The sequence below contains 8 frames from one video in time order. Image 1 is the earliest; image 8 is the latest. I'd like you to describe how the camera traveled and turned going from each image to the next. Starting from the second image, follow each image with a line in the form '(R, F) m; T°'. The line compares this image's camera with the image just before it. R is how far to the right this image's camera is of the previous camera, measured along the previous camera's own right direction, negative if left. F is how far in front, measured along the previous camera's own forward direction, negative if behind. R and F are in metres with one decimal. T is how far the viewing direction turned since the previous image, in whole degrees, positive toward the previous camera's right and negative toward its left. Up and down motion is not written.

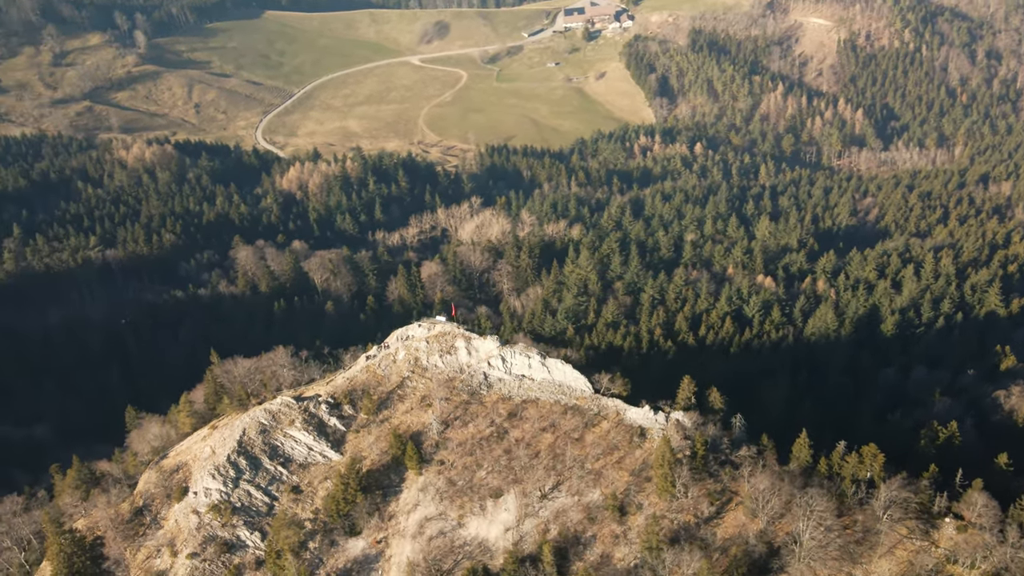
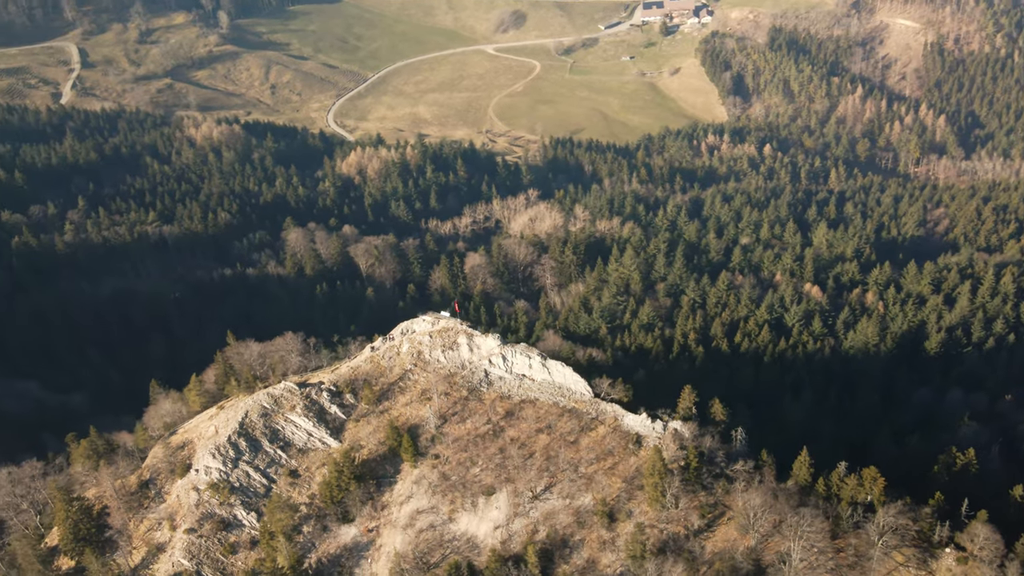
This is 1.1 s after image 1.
(+4.3, +0.1) m; -4°
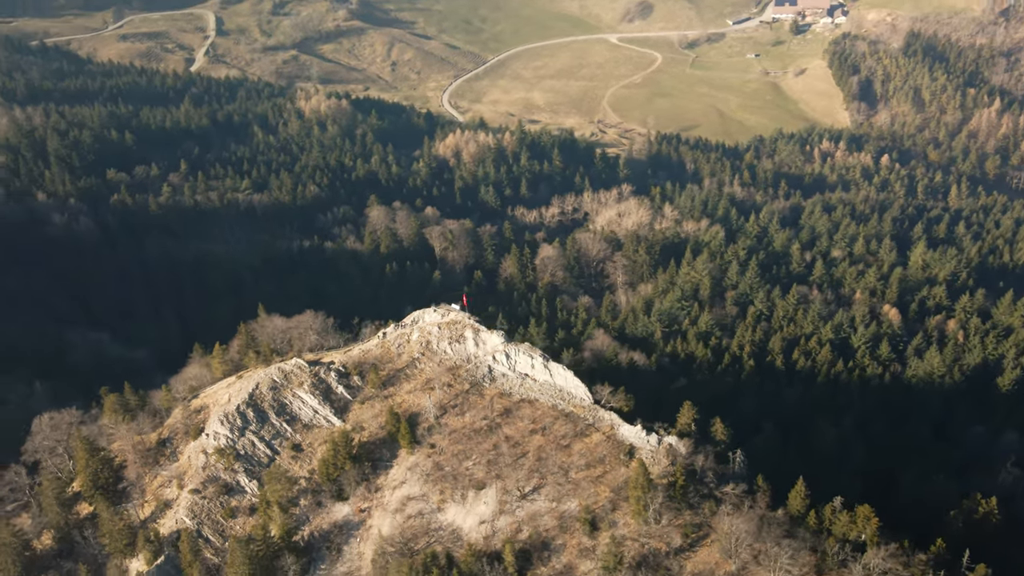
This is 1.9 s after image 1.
(+6.8, +0.2) m; -7°
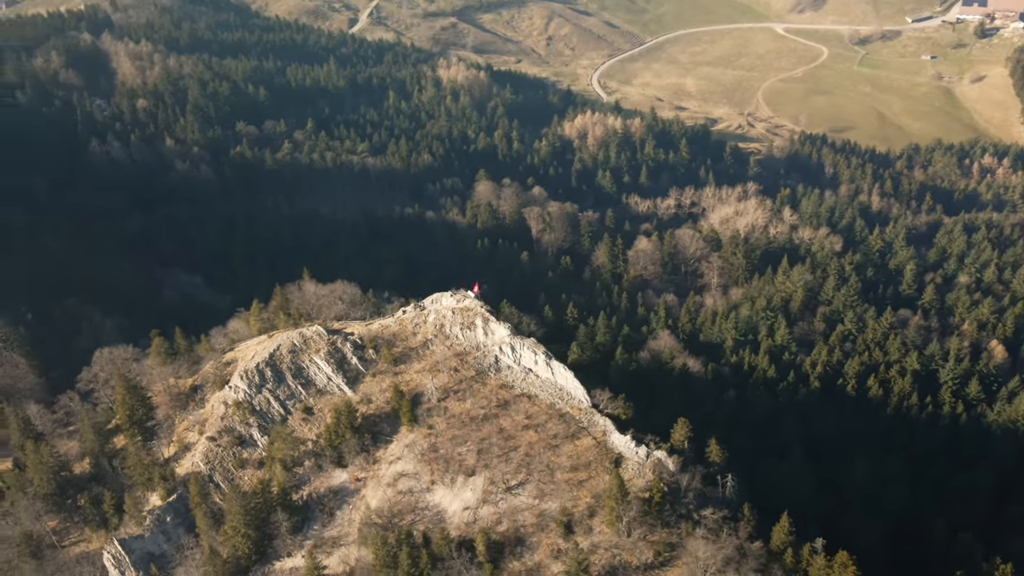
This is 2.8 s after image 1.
(+8.8, +0.6) m; -9°
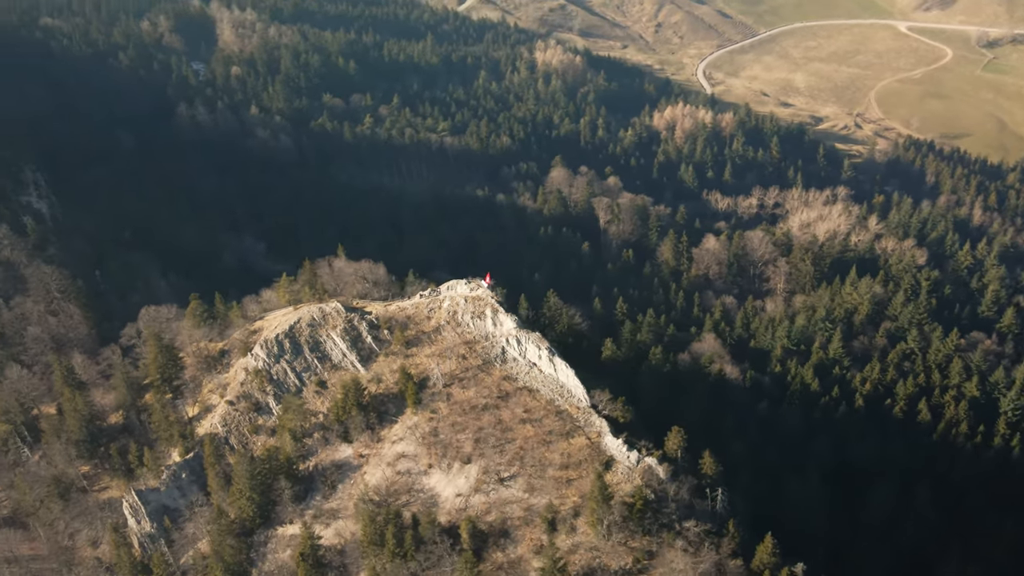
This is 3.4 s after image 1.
(+5.9, +0.2) m; -6°
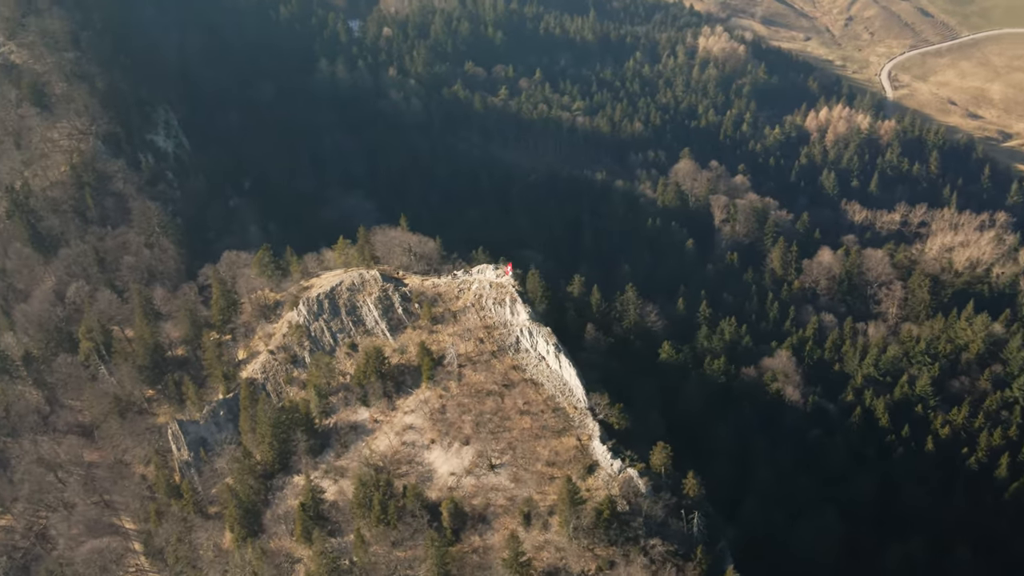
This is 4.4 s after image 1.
(+9.6, +0.5) m; -10°
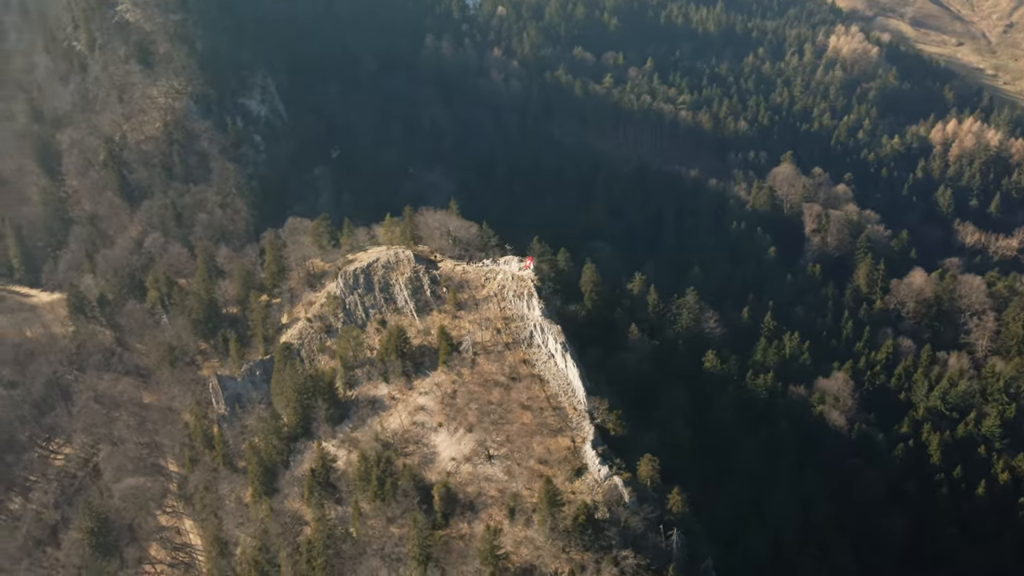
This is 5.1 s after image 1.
(+7.1, +0.4) m; -8°
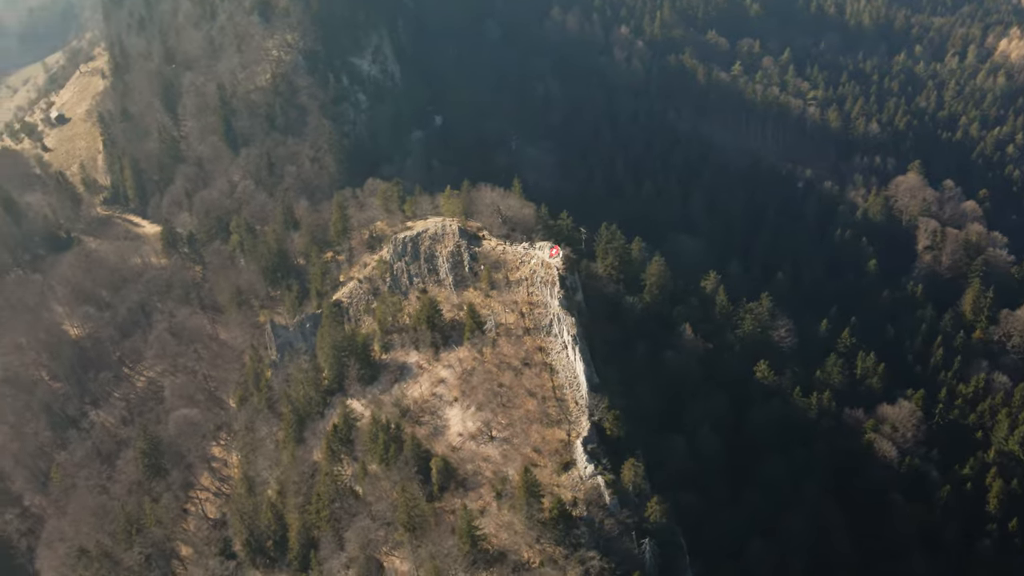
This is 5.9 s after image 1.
(+8.2, +0.6) m; -9°
